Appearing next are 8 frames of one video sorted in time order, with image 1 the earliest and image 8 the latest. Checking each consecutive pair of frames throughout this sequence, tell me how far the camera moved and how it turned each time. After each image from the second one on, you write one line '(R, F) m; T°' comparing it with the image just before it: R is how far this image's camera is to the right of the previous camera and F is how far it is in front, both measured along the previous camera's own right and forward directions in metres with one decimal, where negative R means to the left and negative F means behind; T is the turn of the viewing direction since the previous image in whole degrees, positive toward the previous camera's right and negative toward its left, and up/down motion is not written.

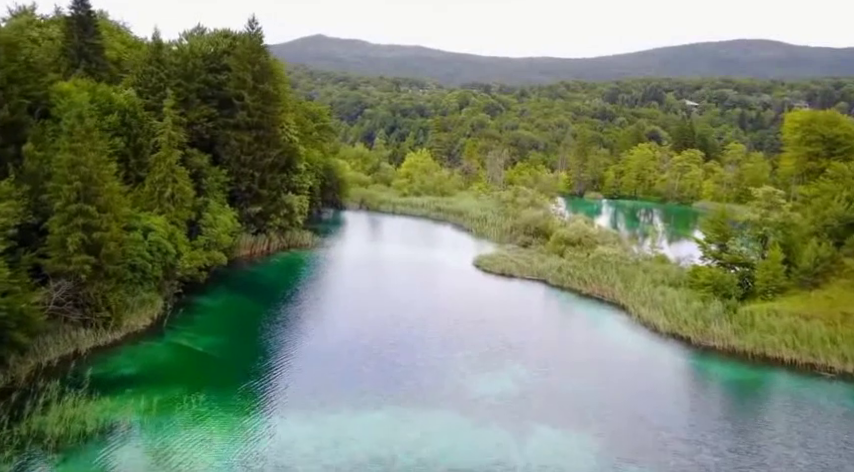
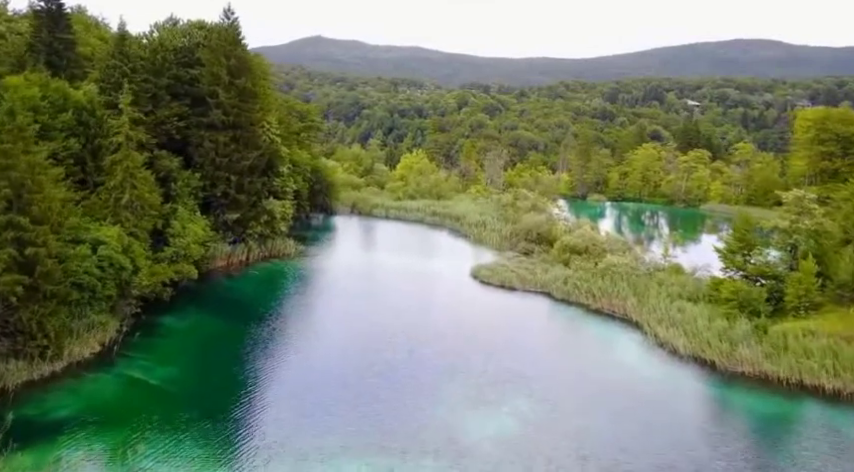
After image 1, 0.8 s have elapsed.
(+0.4, +4.5) m; 0°
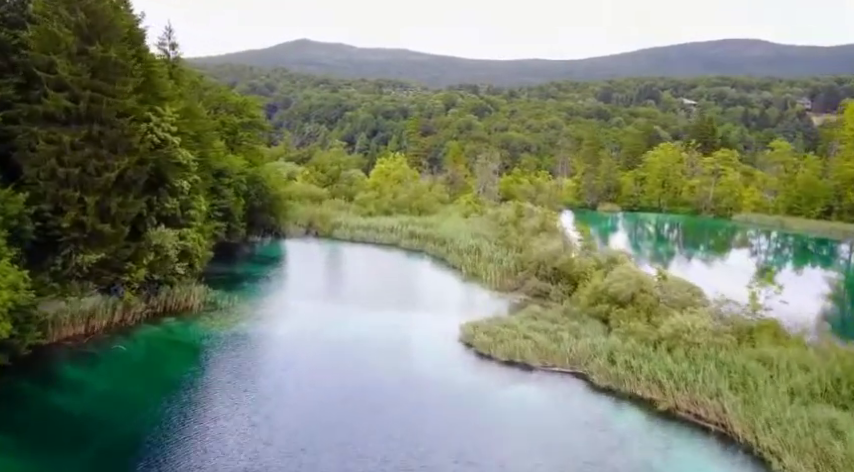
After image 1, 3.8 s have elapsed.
(+1.0, +17.4) m; +1°
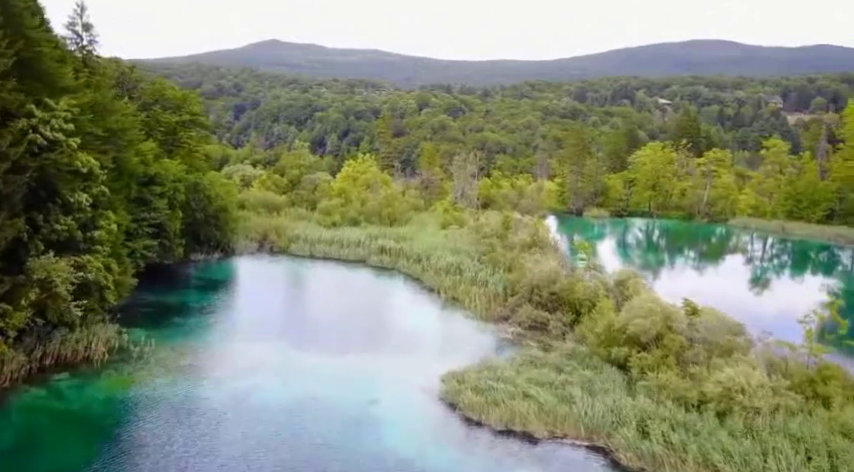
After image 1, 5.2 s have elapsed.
(+0.1, +7.8) m; +2°
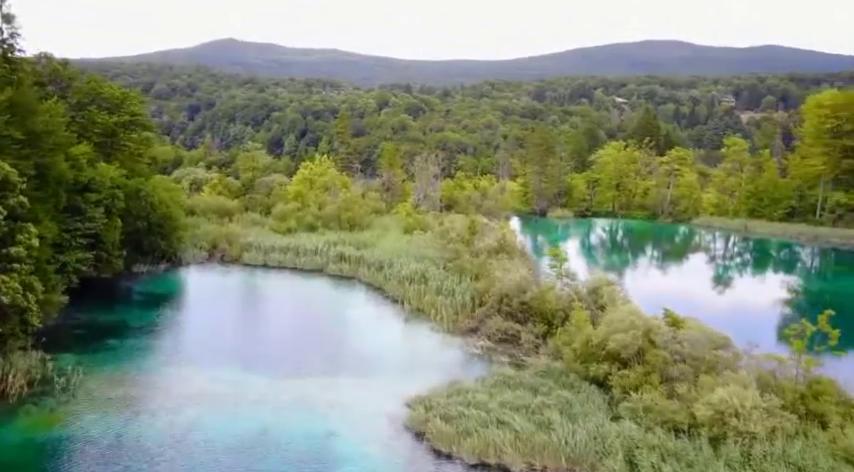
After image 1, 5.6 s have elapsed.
(-0.1, +2.4) m; +3°
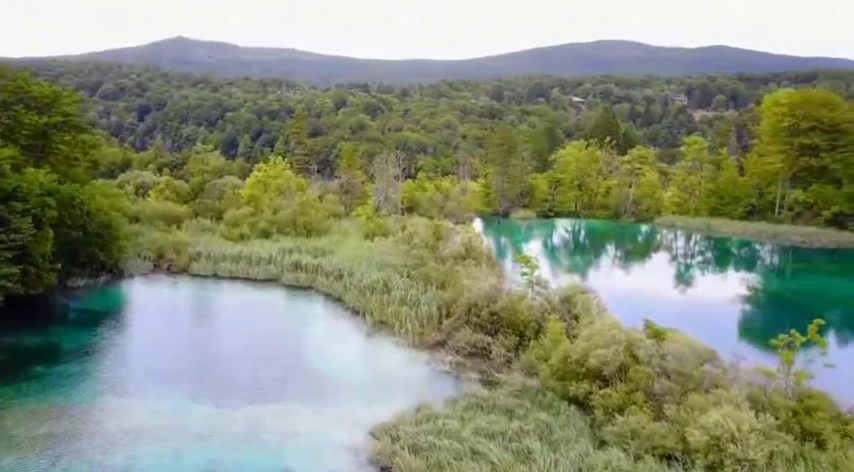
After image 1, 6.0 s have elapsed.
(-0.1, +2.3) m; +3°
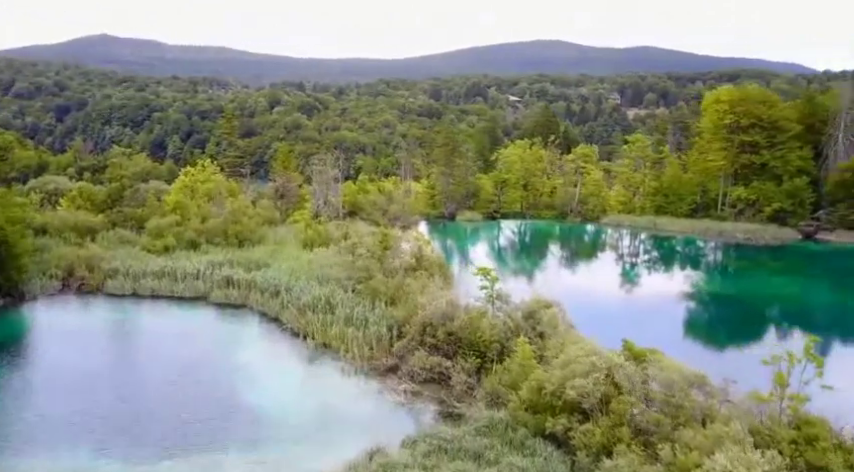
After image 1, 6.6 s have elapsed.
(-0.3, +3.5) m; +4°
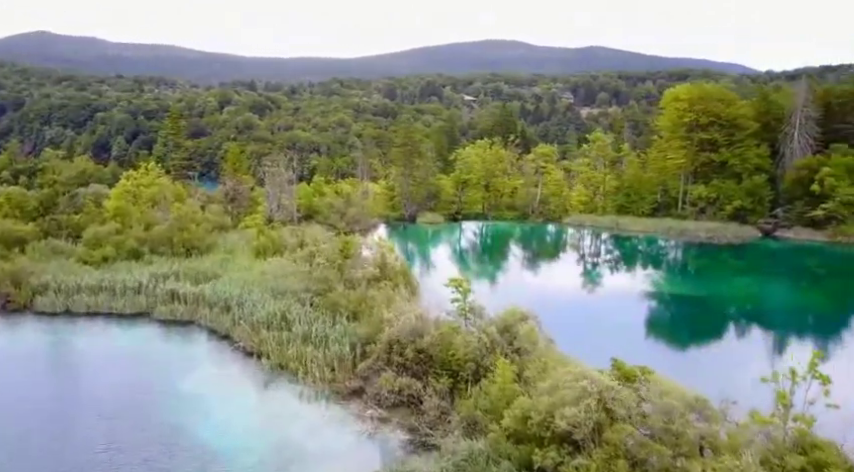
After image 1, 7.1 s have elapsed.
(-0.3, +2.6) m; +3°
